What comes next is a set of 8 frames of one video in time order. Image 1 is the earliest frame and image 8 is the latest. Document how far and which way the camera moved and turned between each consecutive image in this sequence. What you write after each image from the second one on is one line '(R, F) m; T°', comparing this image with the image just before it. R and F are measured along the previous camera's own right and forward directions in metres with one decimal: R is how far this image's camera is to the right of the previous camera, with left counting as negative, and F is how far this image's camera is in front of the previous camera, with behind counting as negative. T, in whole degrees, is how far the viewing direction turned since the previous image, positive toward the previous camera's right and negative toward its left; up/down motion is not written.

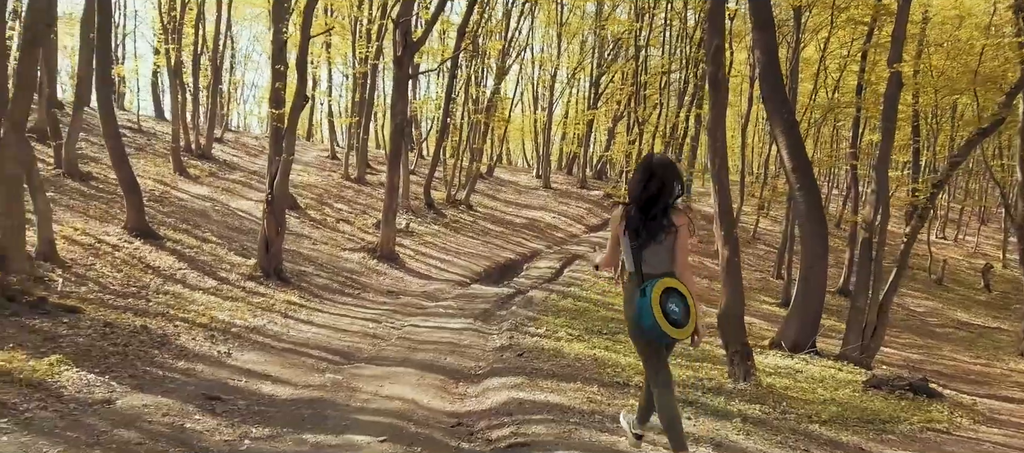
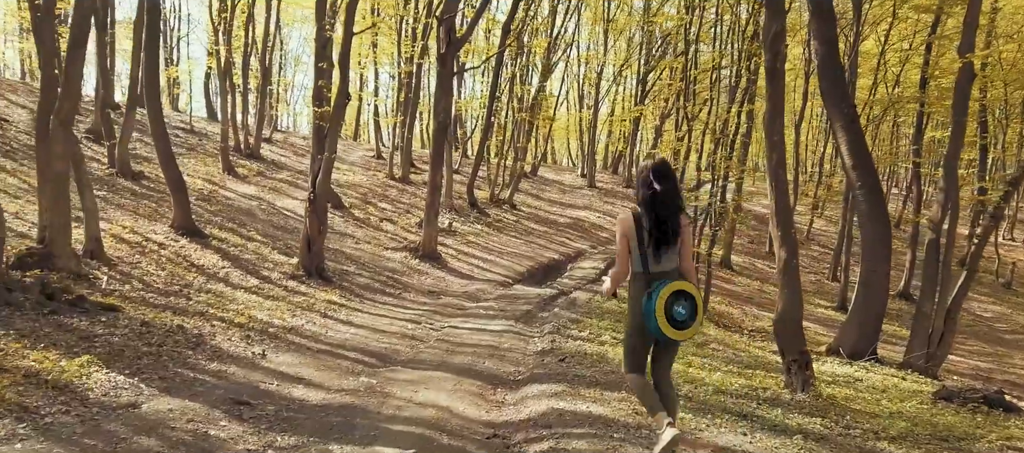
(0.0, +0.3) m; -4°
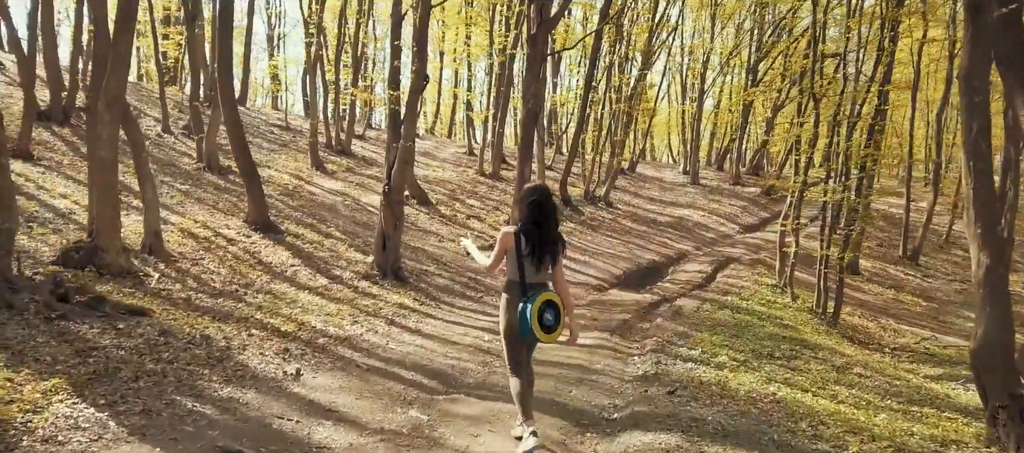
(0.0, +1.5) m; -8°
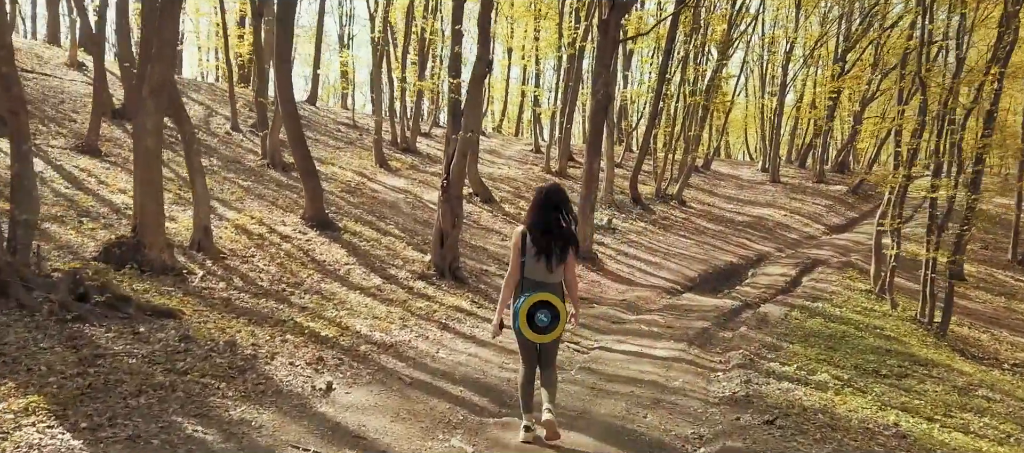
(0.0, +0.8) m; -6°
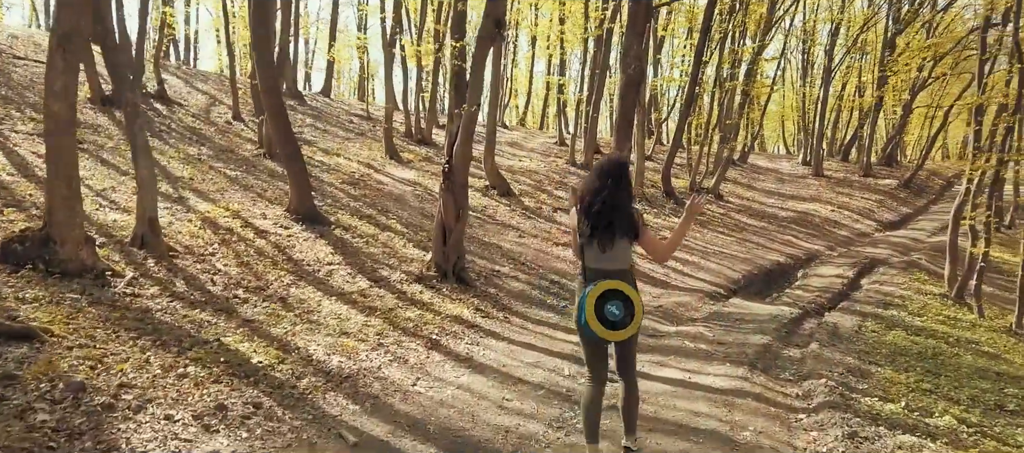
(+0.2, +1.8) m; -2°
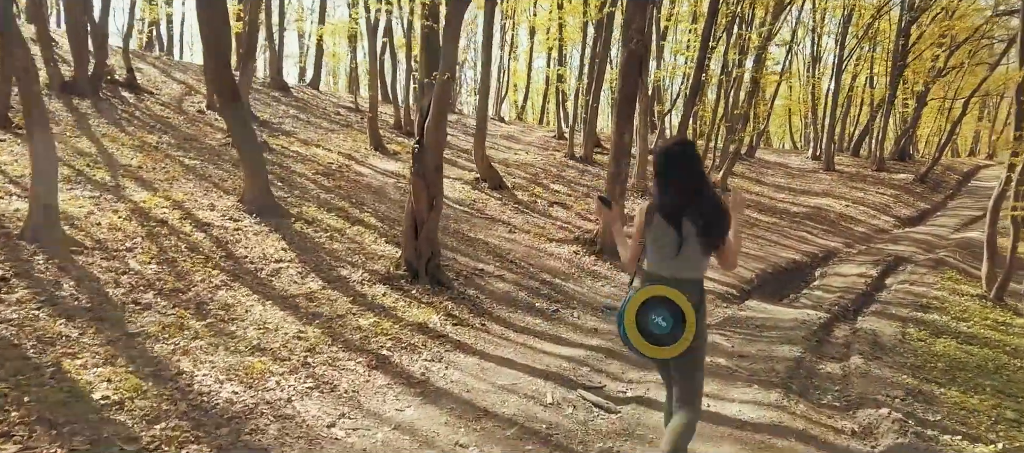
(+0.2, +1.4) m; 0°
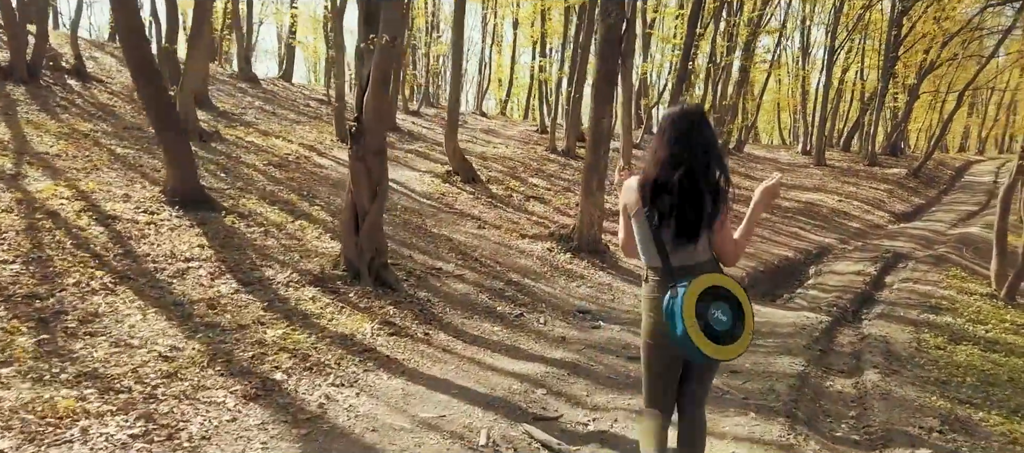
(+0.3, +1.1) m; +1°
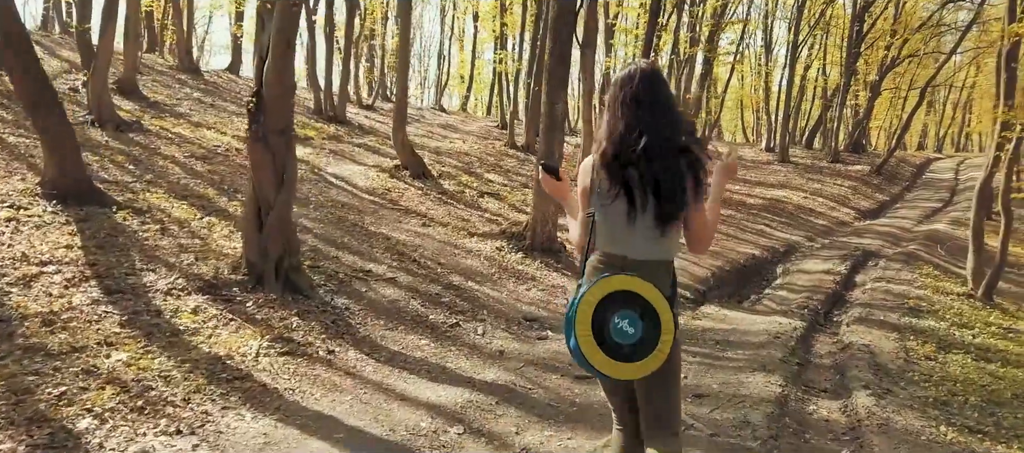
(+0.3, +1.0) m; +3°
